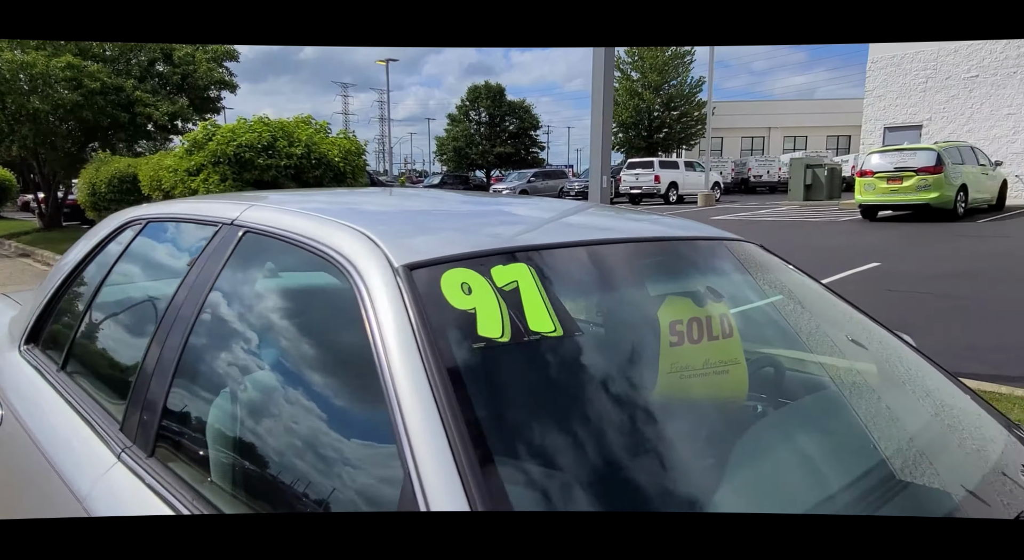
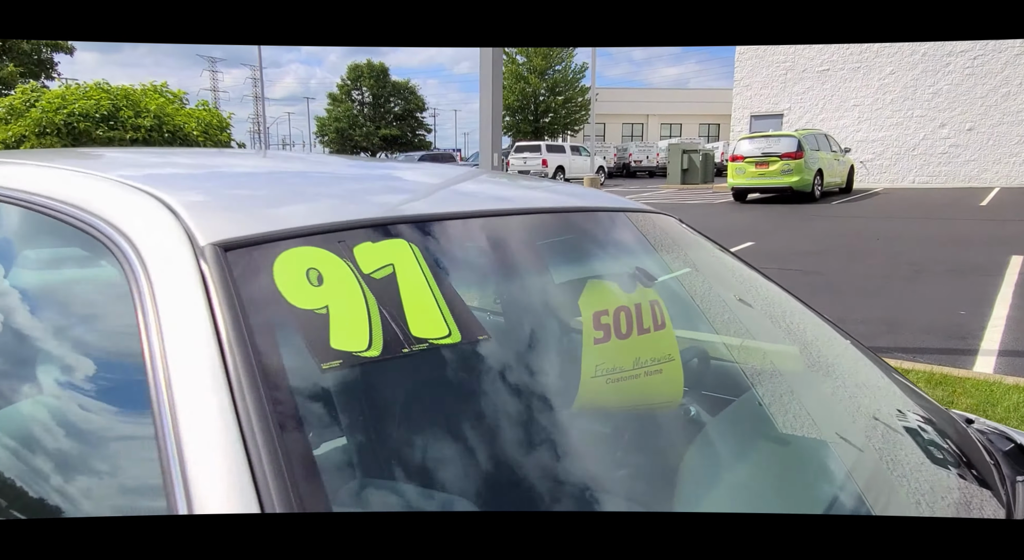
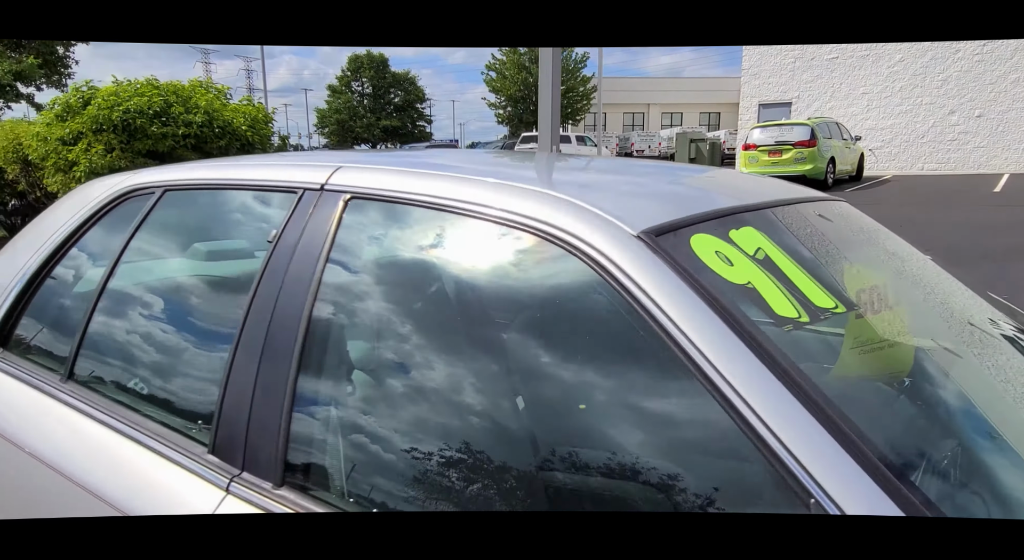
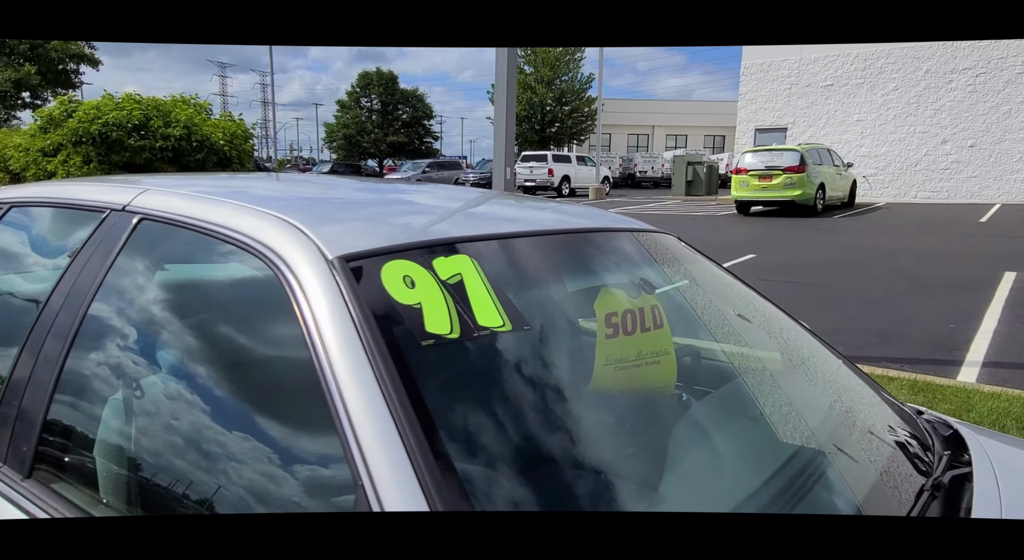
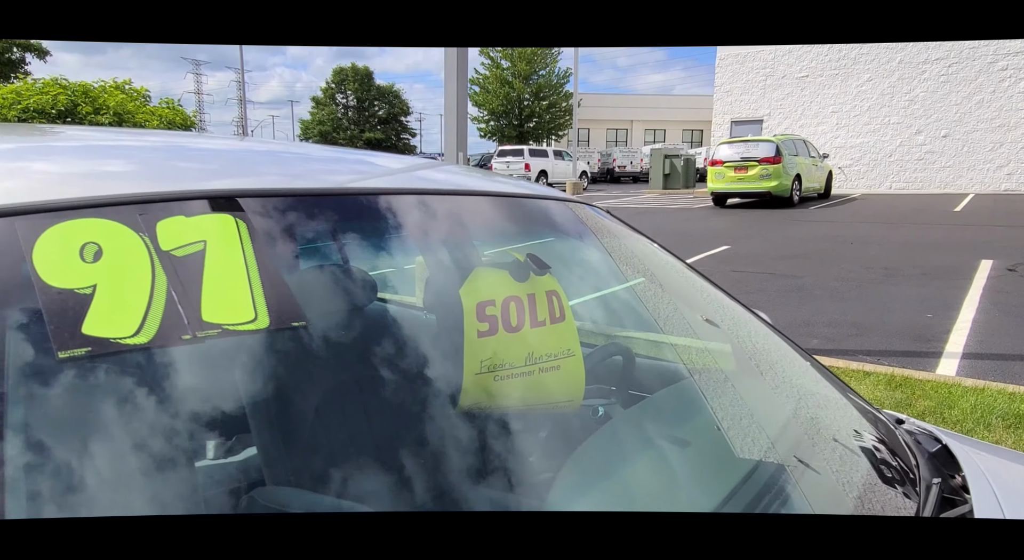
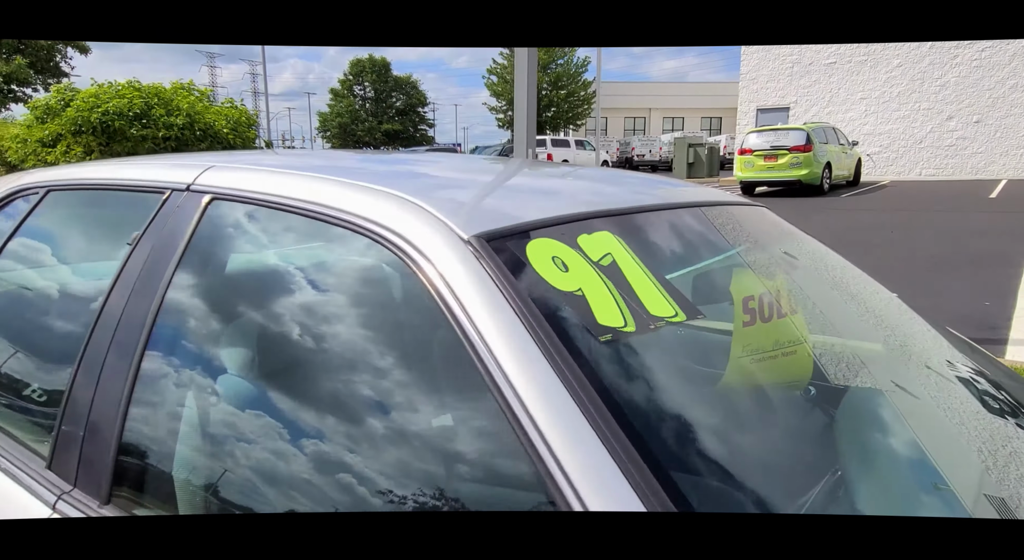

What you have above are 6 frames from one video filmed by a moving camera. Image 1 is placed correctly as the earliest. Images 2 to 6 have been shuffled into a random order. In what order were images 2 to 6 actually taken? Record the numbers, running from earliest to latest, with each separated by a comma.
4, 5, 2, 6, 3
